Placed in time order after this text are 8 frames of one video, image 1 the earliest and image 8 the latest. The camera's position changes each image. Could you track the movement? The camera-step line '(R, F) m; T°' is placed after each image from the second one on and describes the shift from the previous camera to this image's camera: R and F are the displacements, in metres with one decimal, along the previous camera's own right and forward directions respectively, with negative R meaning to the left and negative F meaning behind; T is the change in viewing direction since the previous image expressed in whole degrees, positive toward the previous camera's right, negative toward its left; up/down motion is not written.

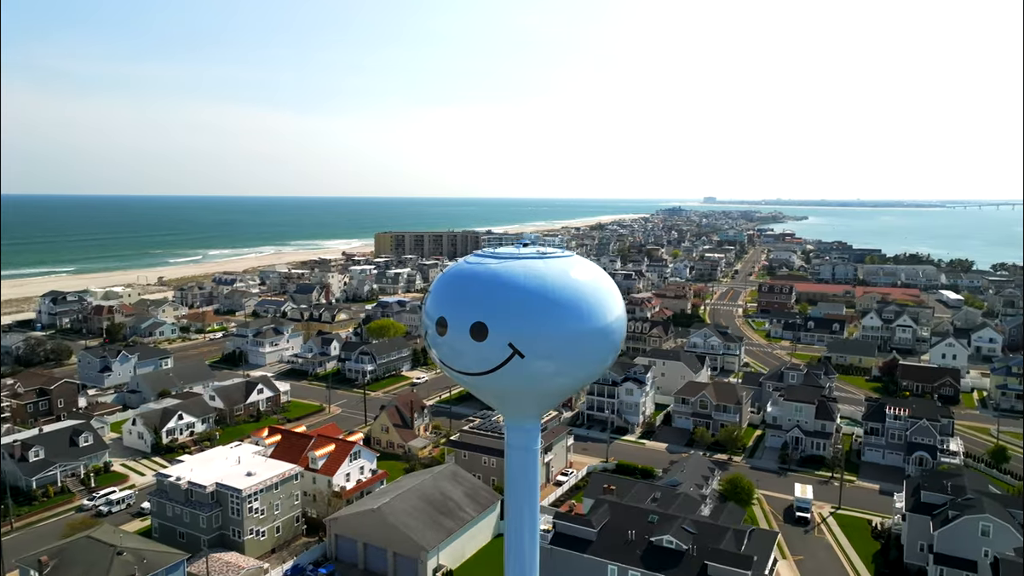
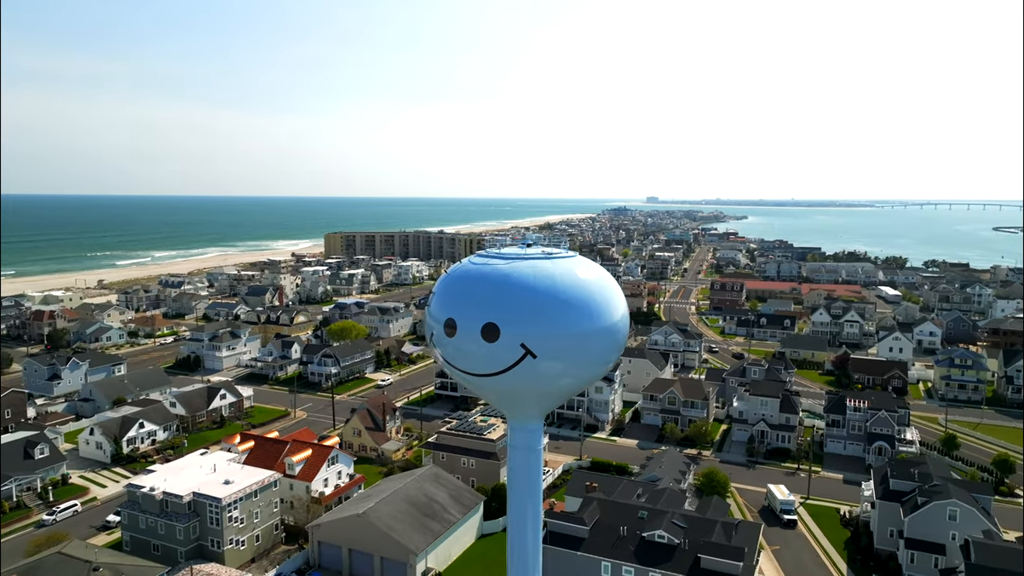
(-0.7, 0.0) m; +4°
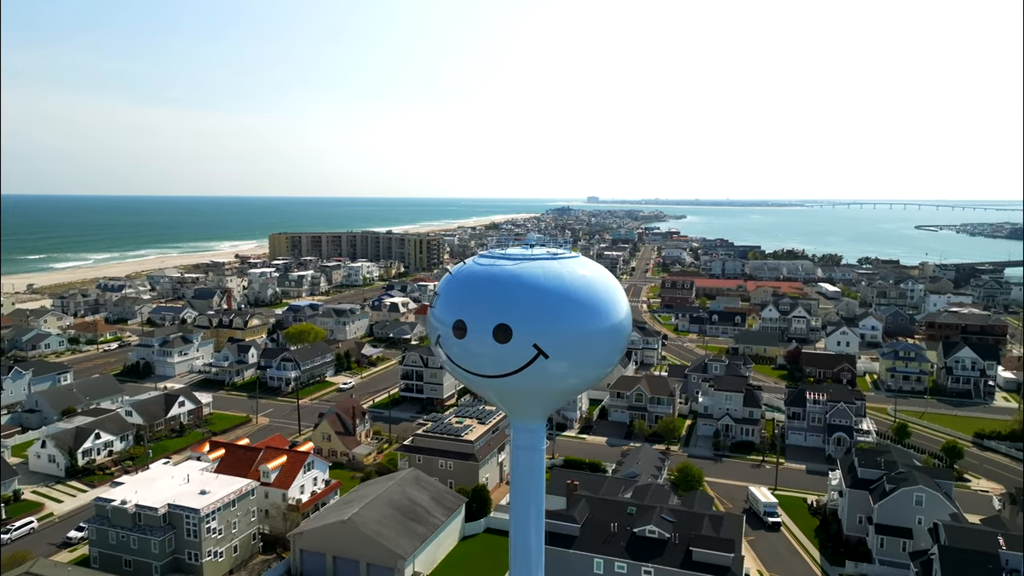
(-0.7, 0.0) m; +5°
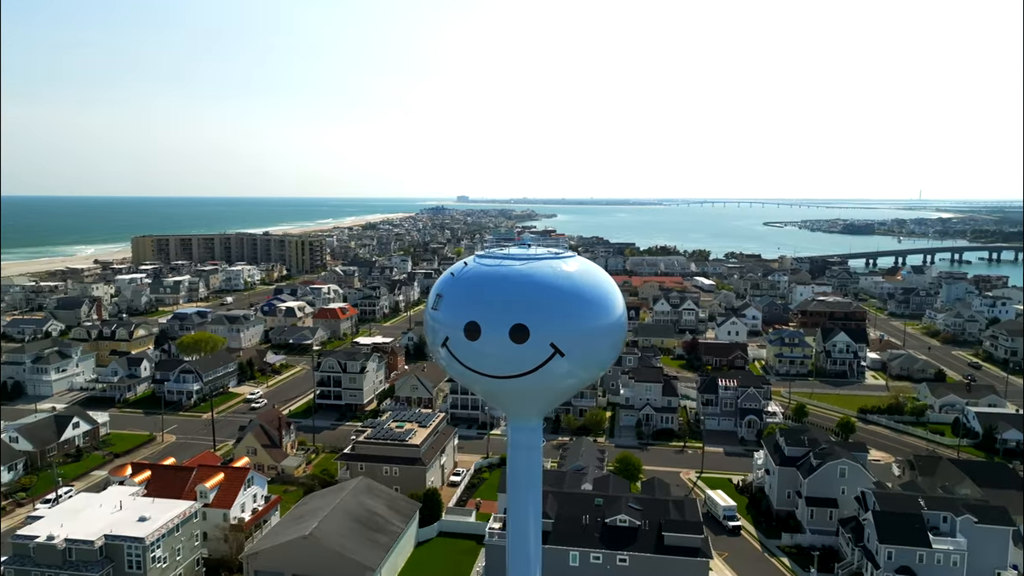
(-1.5, +0.1) m; +10°
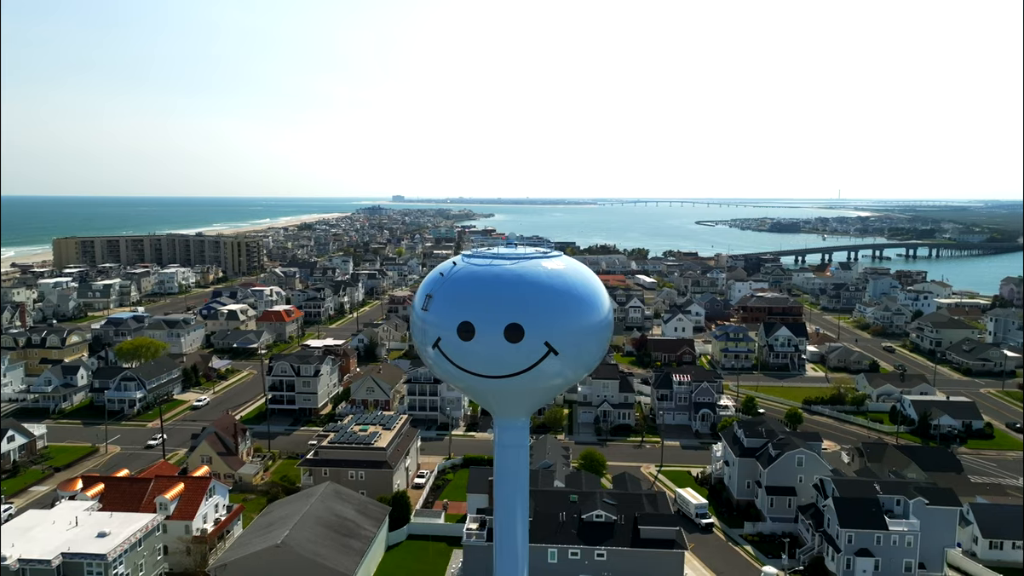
(-0.6, 0.0) m; +5°
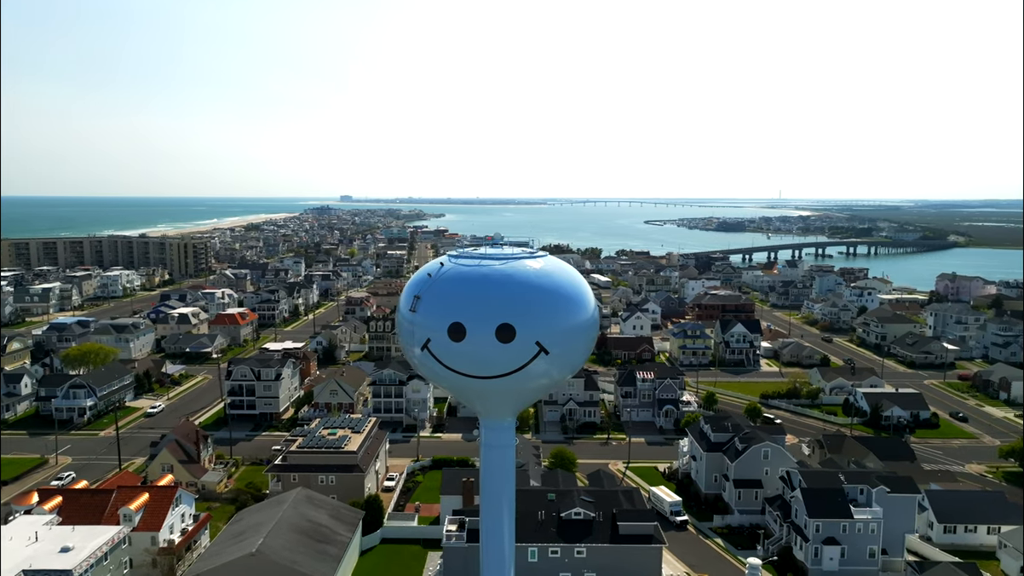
(-0.4, 0.0) m; +4°
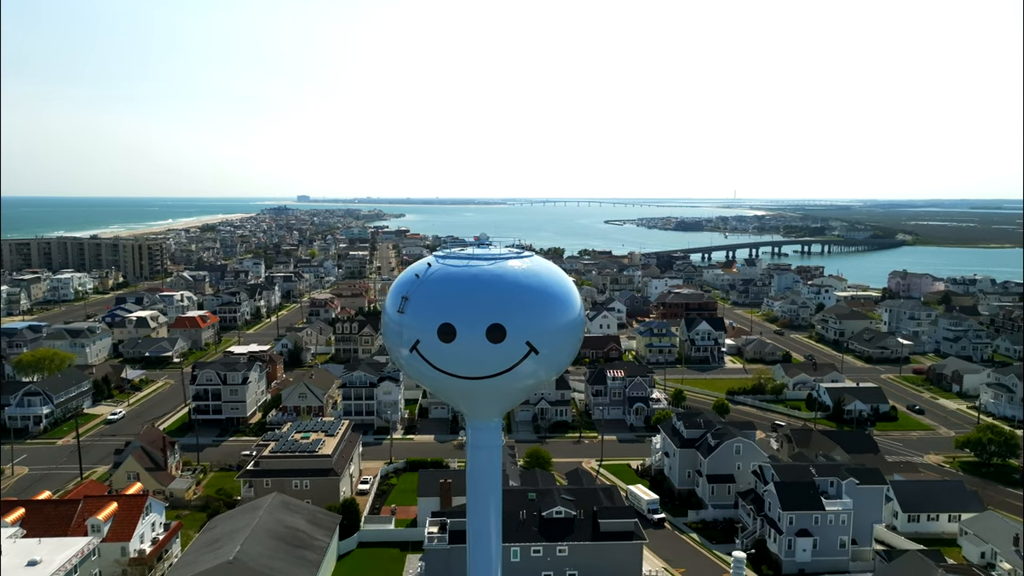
(-0.3, 0.0) m; +3°
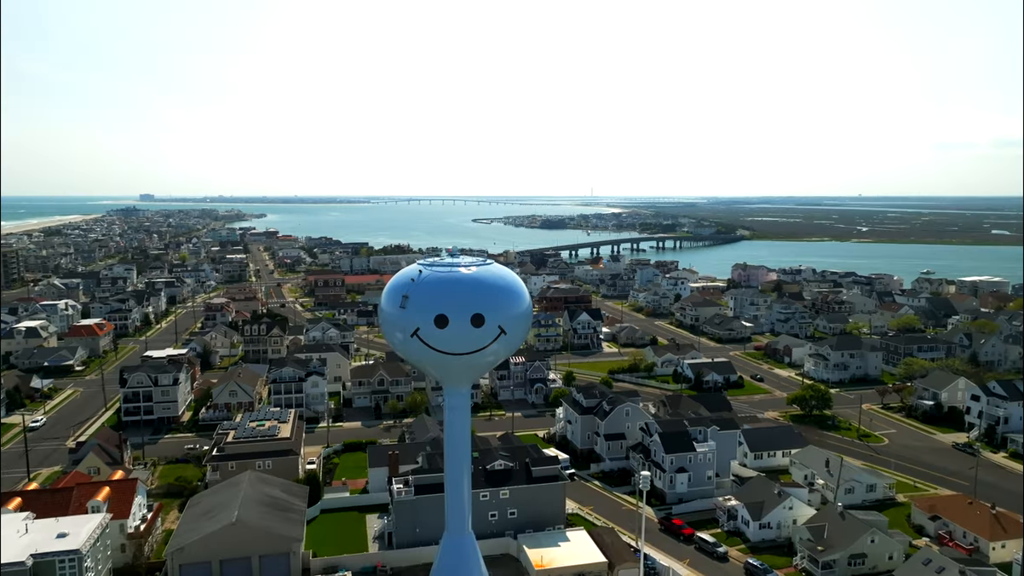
(-1.6, -2.7) m; +11°
